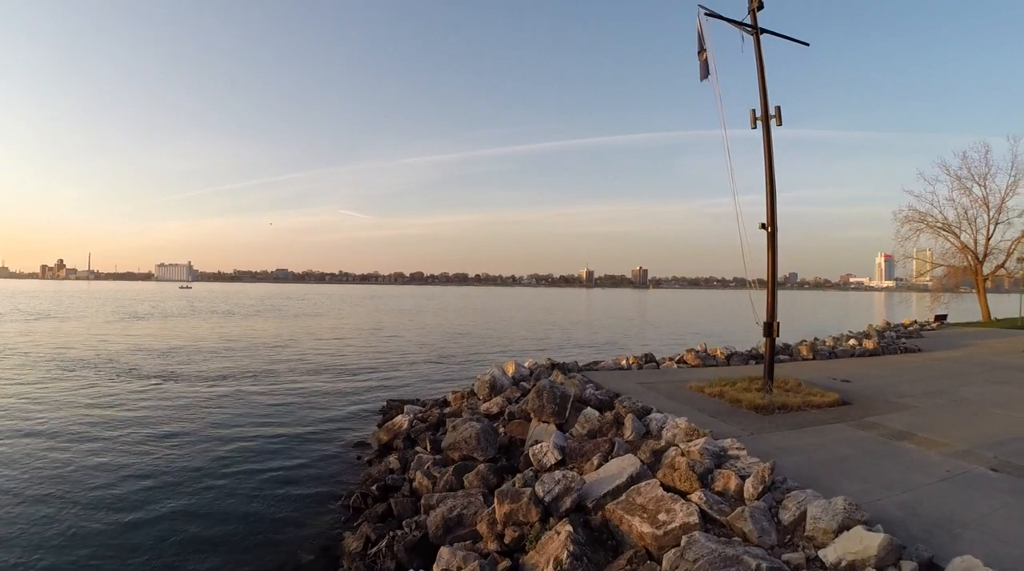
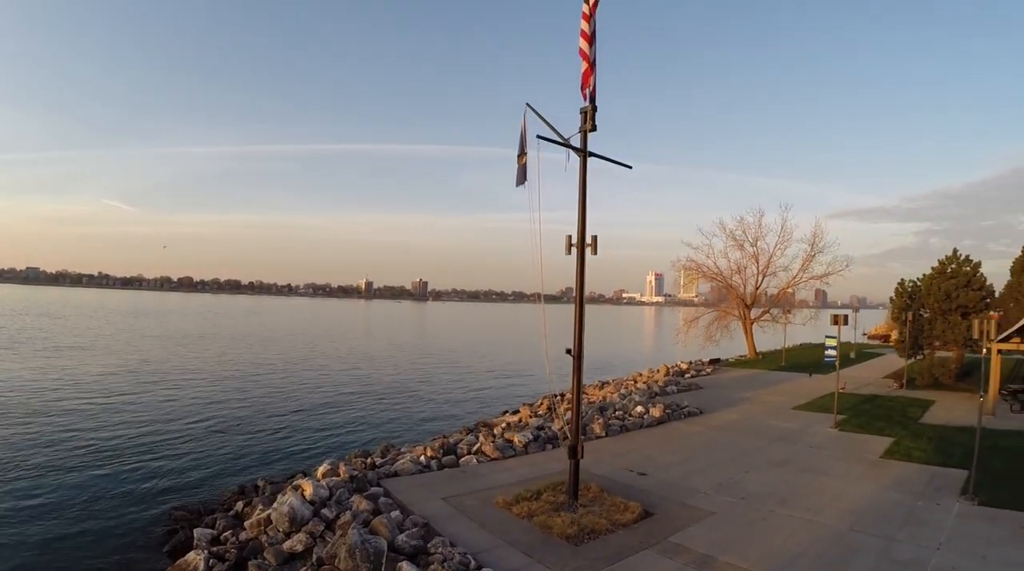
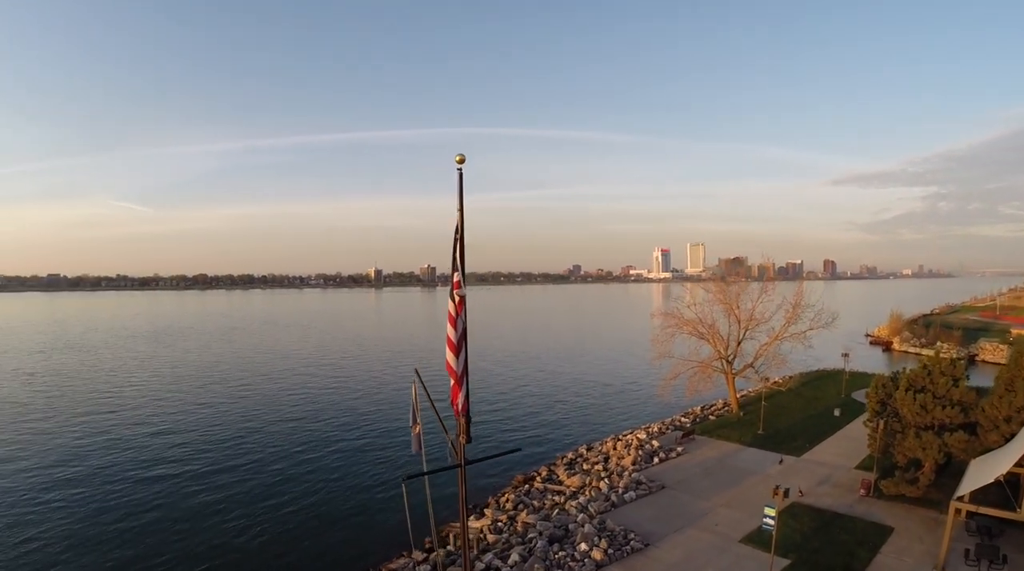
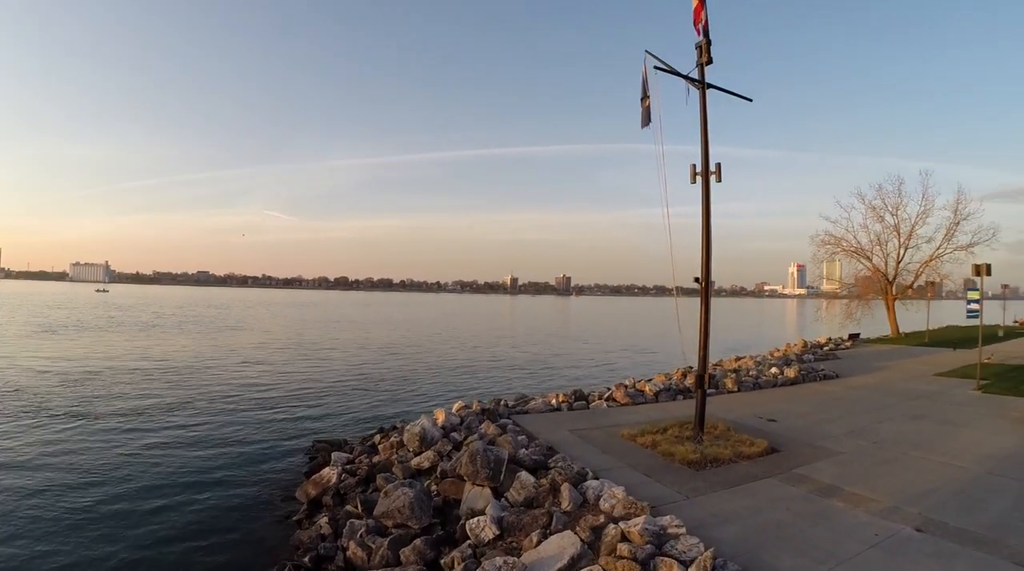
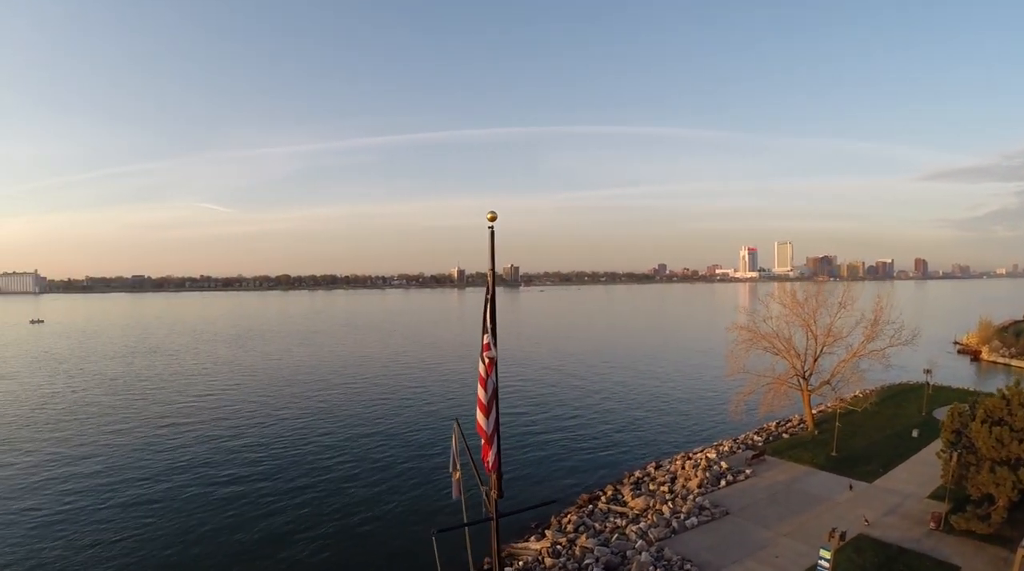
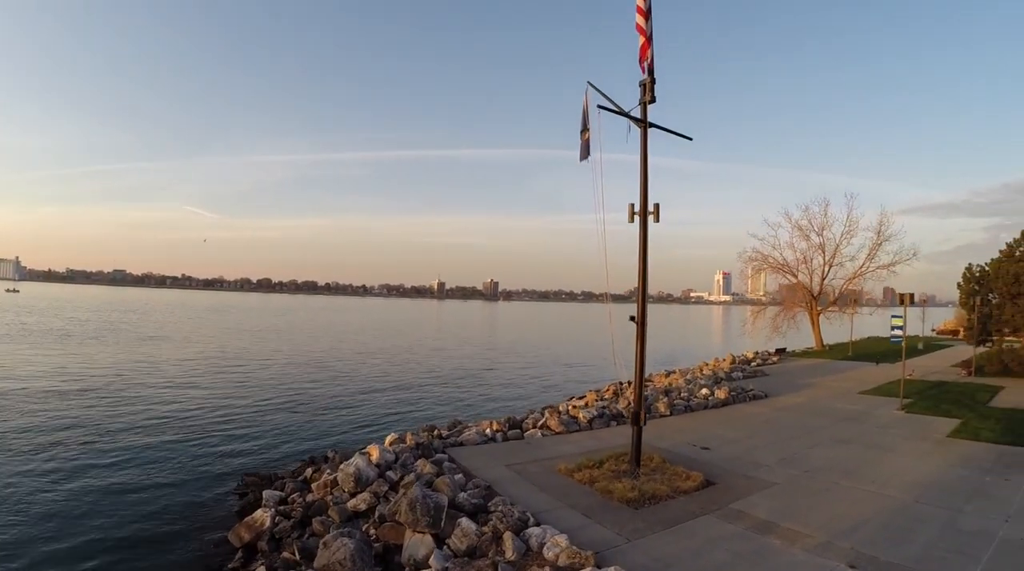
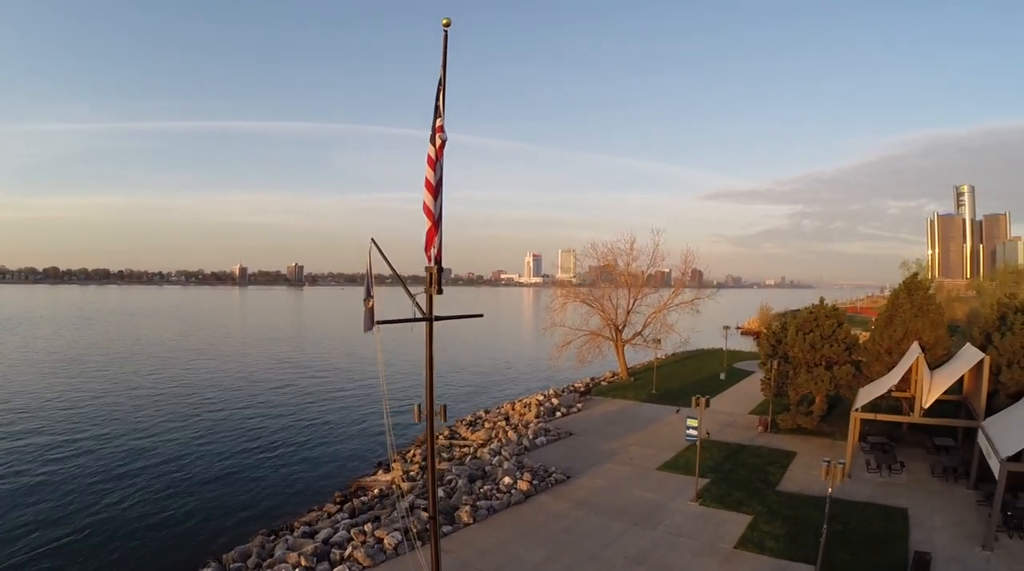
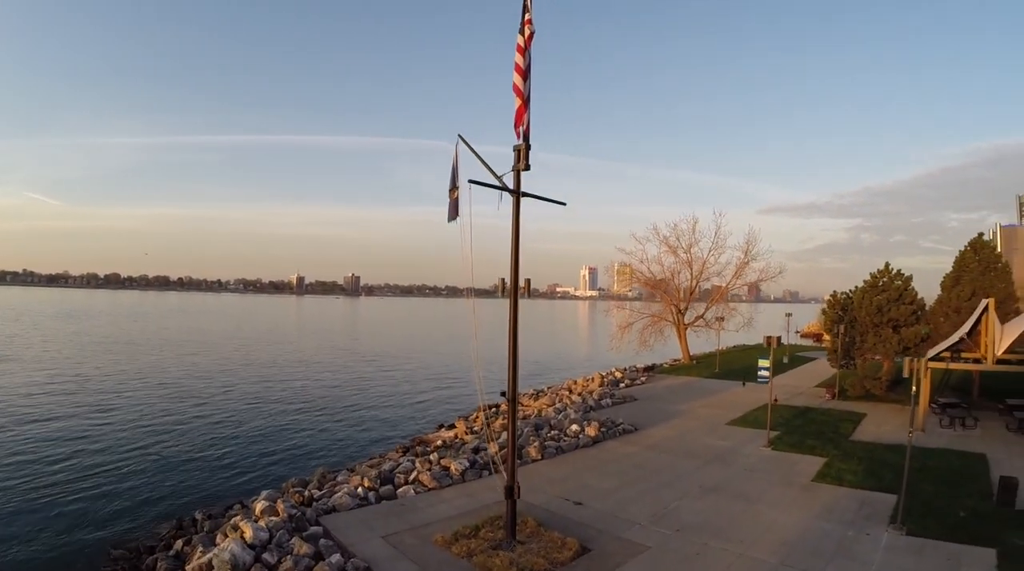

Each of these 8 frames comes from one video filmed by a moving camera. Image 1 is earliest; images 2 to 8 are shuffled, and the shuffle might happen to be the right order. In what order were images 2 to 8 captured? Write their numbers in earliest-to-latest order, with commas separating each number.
4, 6, 2, 8, 7, 3, 5
